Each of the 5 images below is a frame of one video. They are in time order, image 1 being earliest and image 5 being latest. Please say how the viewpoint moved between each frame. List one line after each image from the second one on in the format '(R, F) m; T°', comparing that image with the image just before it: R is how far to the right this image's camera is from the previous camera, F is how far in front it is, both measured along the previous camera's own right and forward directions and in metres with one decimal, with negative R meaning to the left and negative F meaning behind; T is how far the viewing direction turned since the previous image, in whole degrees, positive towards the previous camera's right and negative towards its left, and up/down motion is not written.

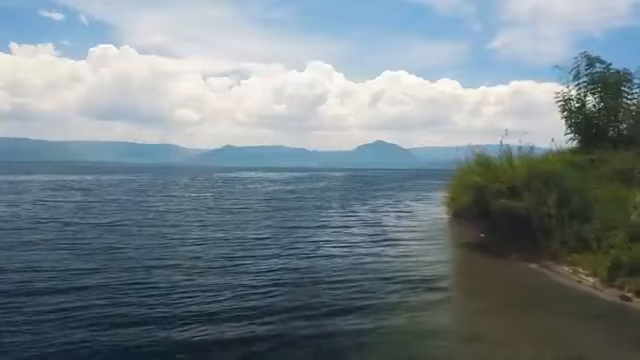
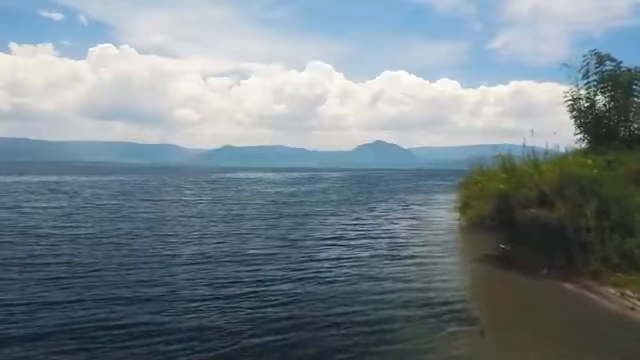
(-0.1, +1.5) m; 0°
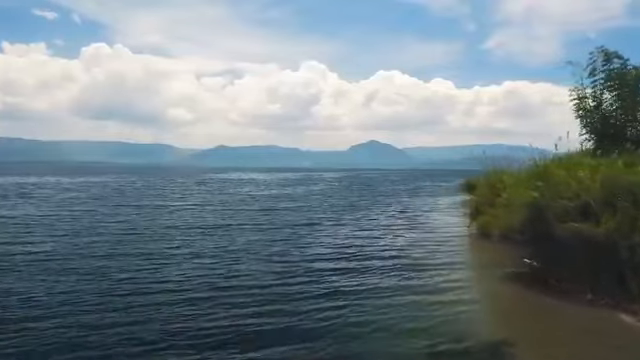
(-0.2, +1.8) m; +1°
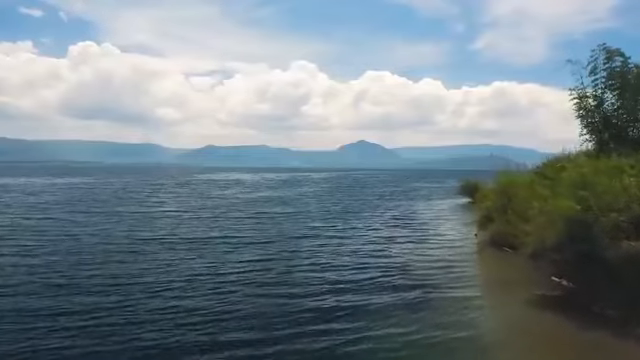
(-0.2, +1.8) m; +1°
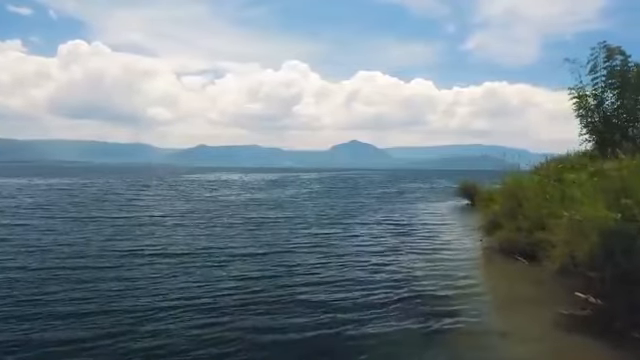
(-0.1, +1.3) m; +1°
